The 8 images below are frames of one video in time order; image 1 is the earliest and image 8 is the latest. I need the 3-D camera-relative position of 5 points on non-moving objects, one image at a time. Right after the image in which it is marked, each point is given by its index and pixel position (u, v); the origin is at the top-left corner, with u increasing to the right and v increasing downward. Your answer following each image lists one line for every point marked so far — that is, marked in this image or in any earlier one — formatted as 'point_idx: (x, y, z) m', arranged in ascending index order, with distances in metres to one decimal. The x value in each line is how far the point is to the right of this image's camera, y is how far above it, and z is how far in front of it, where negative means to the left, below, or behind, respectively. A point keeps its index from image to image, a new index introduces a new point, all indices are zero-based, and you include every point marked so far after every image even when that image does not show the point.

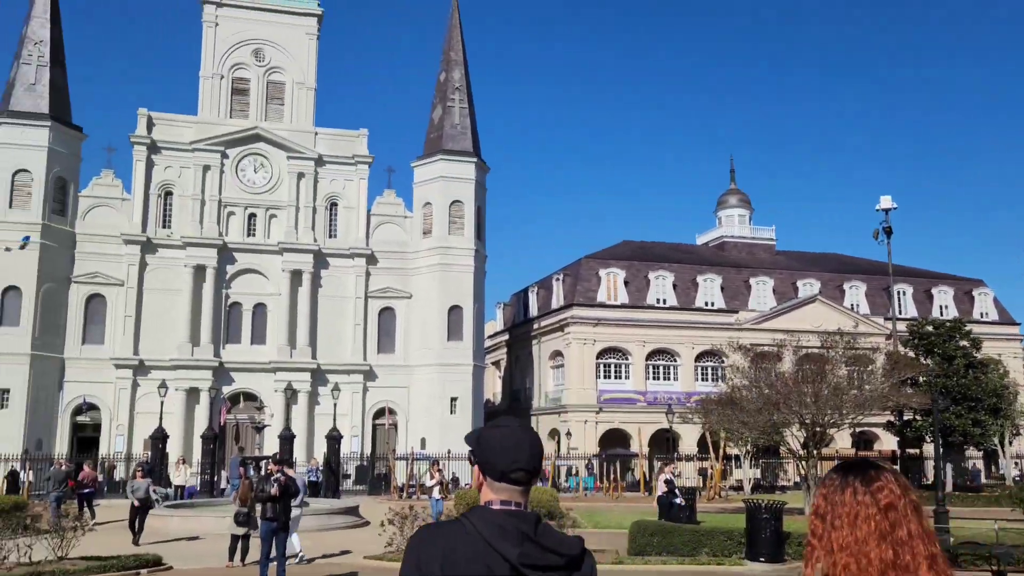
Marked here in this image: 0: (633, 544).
0: (+1.9, -4.2, +15.4) m
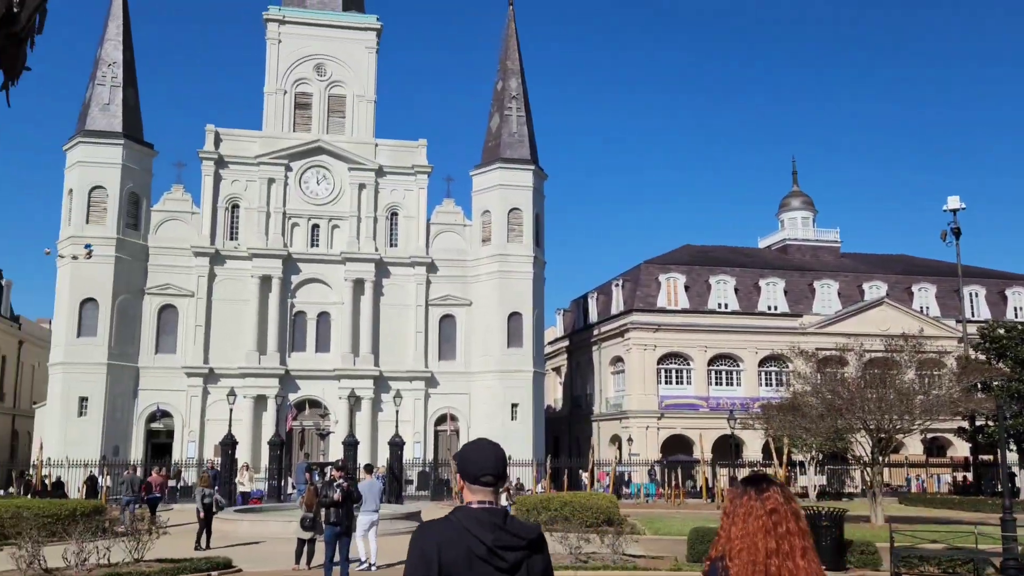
0: (+2.9, -4.3, +15.5) m
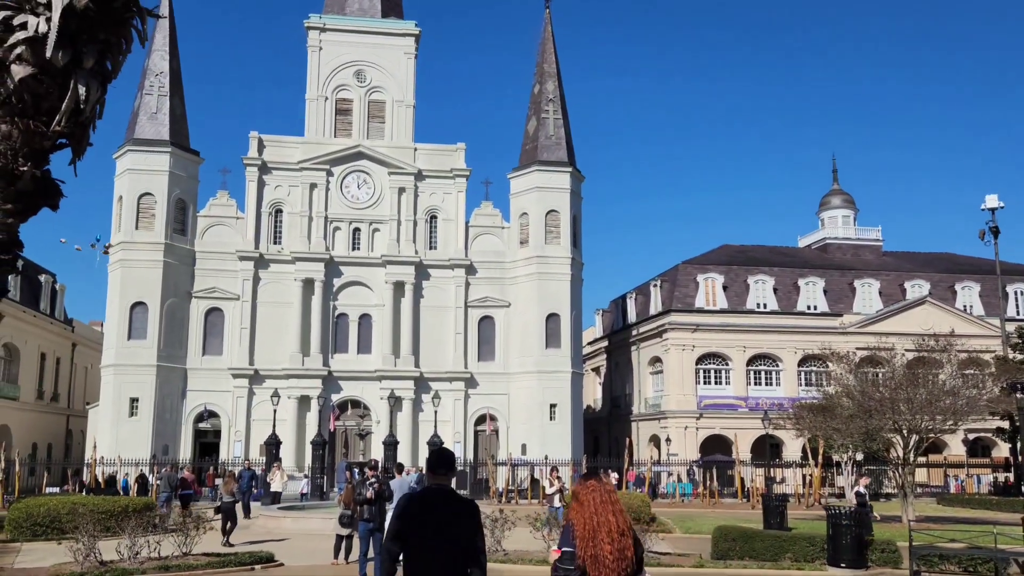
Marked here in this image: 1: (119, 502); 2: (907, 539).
0: (+3.4, -4.4, +15.9) m
1: (-8.2, -4.5, +19.6) m
2: (+6.9, -4.4, +16.5) m
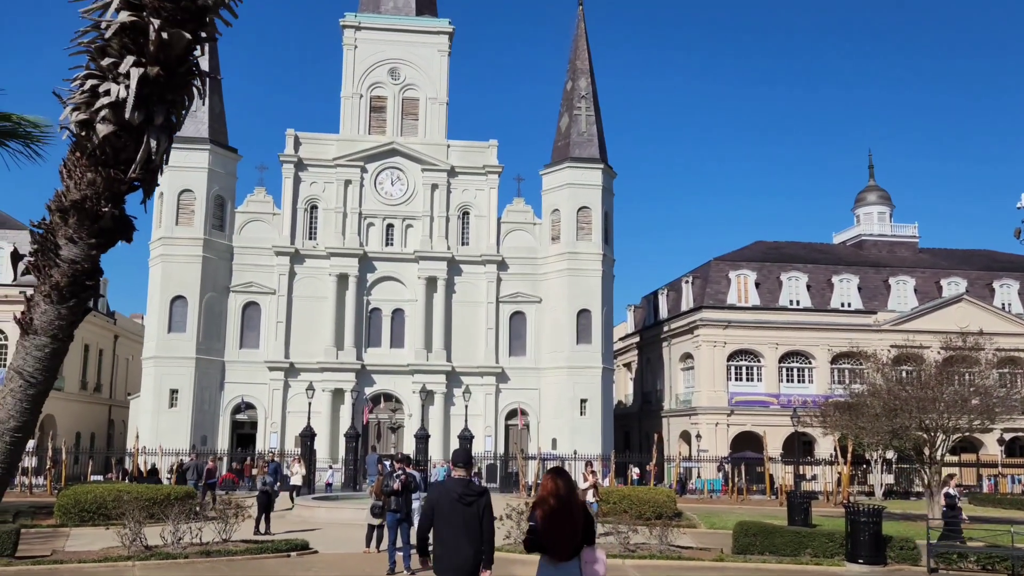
0: (+3.9, -4.4, +16.2) m
1: (-7.6, -4.4, +20.3) m
2: (+7.4, -4.4, +16.7) m
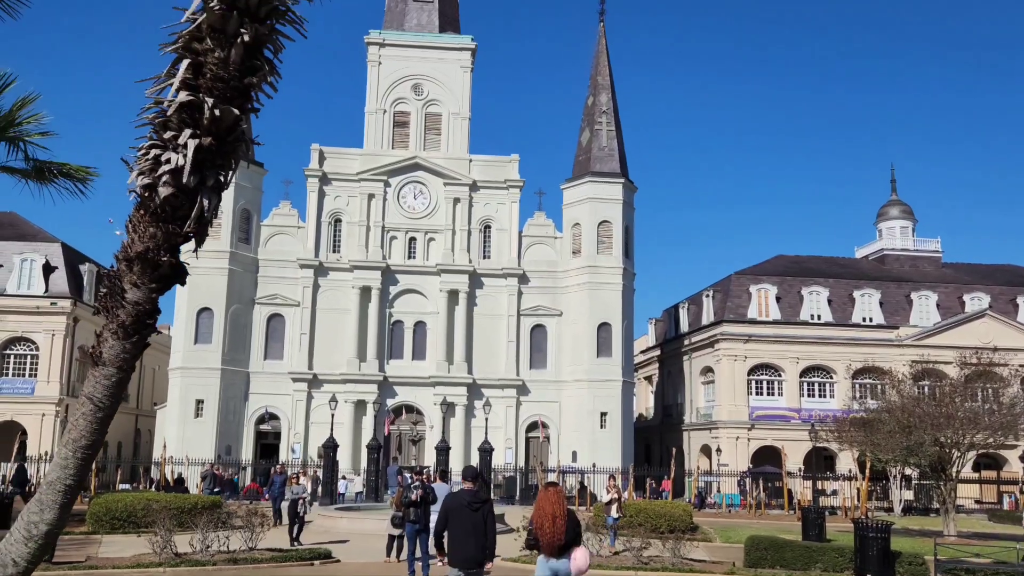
0: (+4.2, -4.7, +16.5) m
1: (-7.2, -4.7, +20.9) m
2: (+7.7, -4.8, +17.0) m
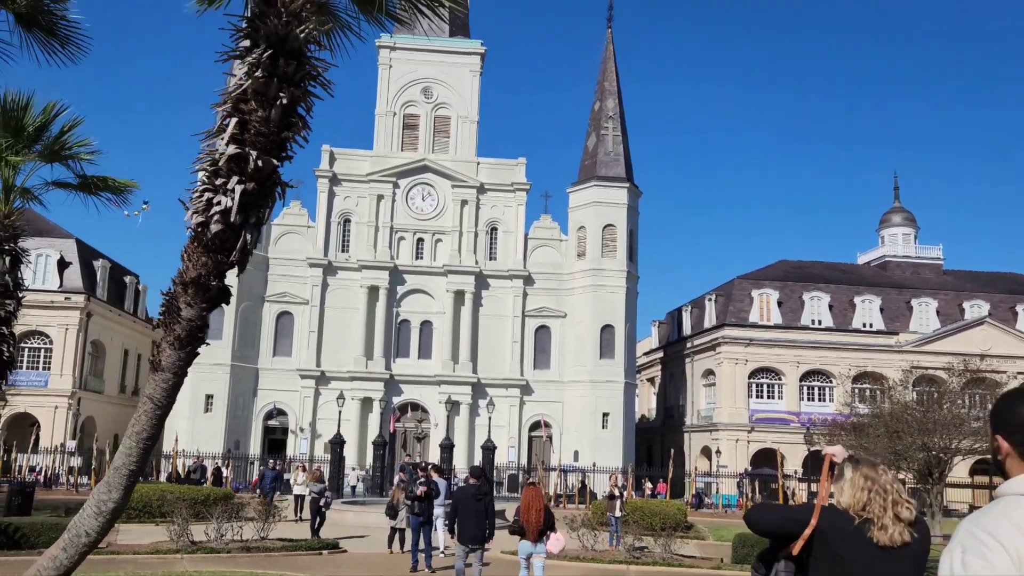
0: (+4.1, -4.9, +17.3) m
1: (-7.2, -4.7, +21.7) m
2: (+7.7, -5.0, +17.7) m
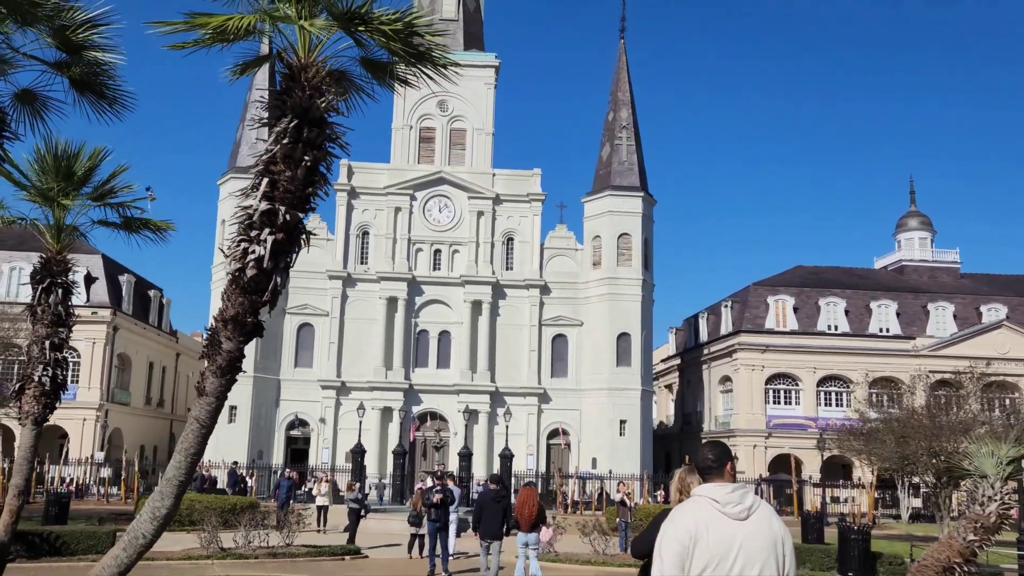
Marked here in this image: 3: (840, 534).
0: (+4.4, -5.1, +17.9) m
1: (-6.8, -5.1, +22.5) m
2: (+8.0, -5.2, +18.2) m
3: (+5.7, -4.3, +16.3) m
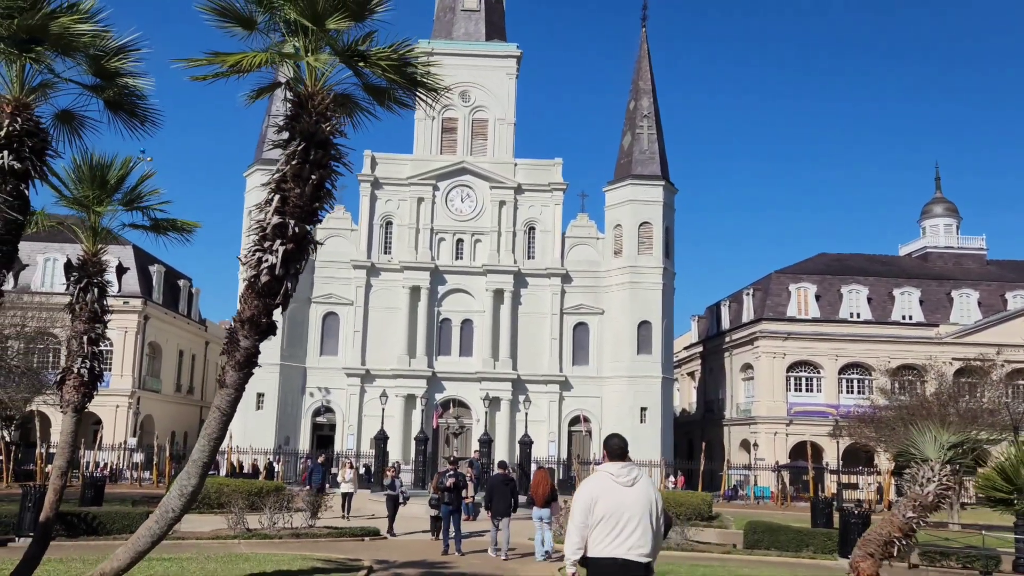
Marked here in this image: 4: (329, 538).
0: (+4.7, -5.0, +18.4) m
1: (-6.4, -4.9, +23.4) m
2: (+8.2, -5.0, +18.7) m
3: (+6.0, -4.2, +16.8) m
4: (-3.5, -4.8, +17.8) m
